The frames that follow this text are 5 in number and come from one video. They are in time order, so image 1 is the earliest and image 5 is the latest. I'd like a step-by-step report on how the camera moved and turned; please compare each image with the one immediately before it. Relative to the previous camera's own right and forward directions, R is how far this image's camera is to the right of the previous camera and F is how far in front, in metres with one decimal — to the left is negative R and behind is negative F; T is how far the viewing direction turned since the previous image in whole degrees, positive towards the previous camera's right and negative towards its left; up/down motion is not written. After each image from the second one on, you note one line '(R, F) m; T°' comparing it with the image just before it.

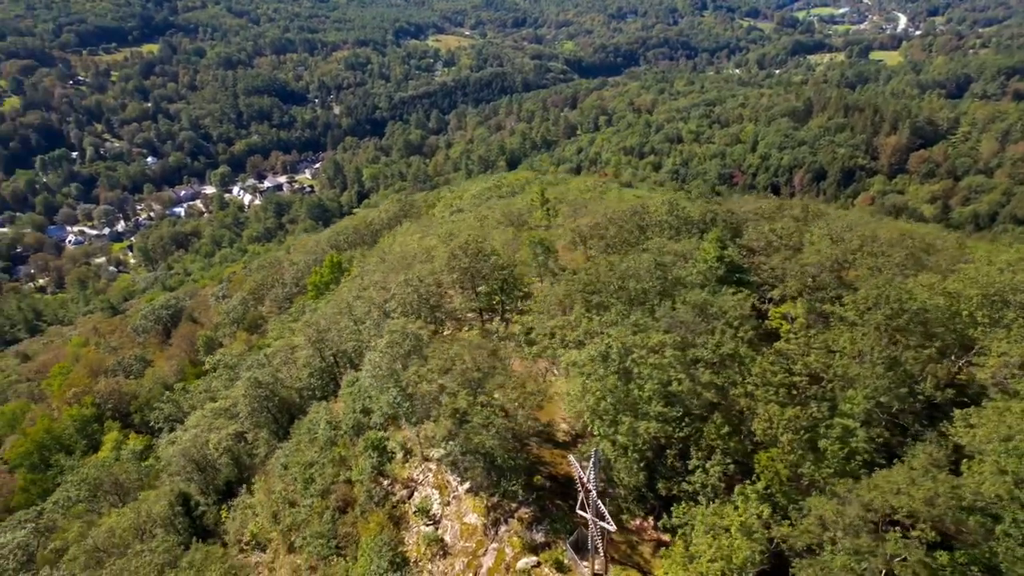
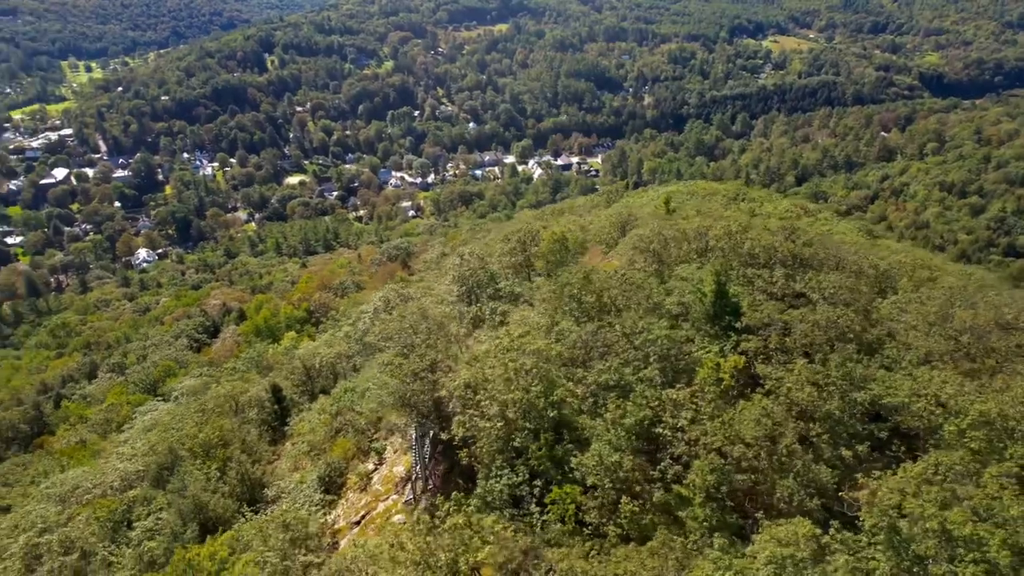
(+10.1, +1.5) m; -25°
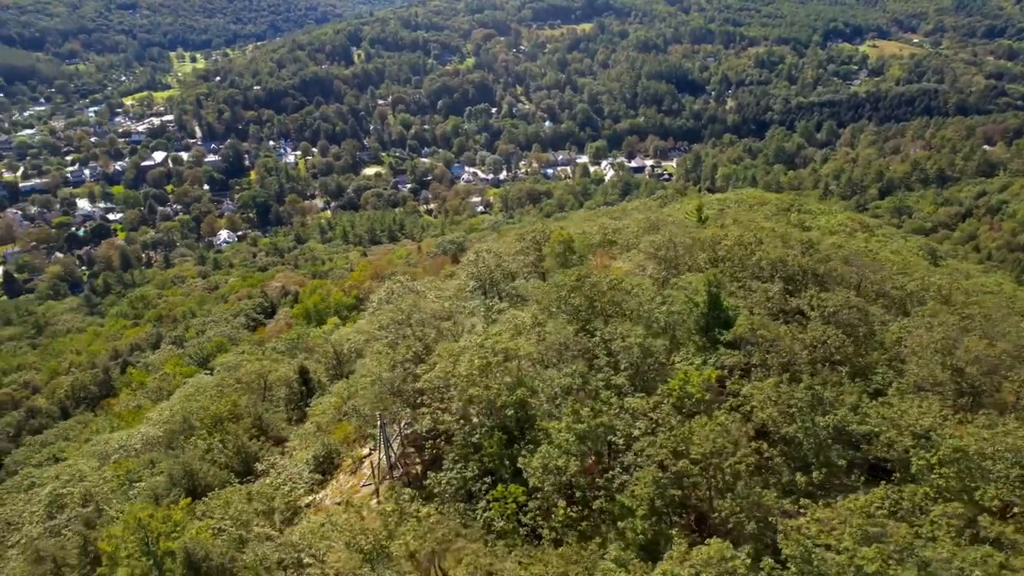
(+2.6, 0.0) m; -6°
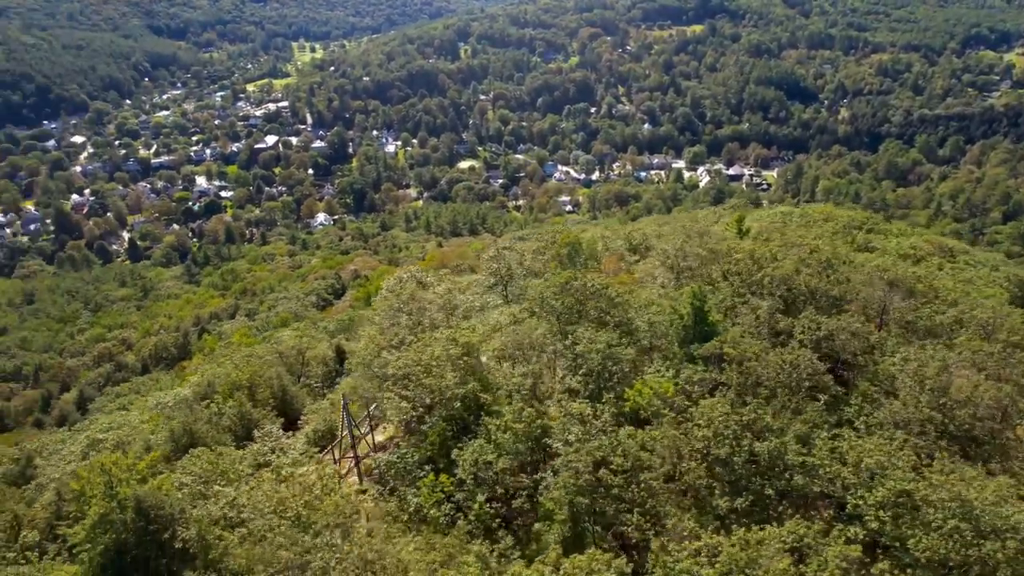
(+3.4, 0.0) m; -8°
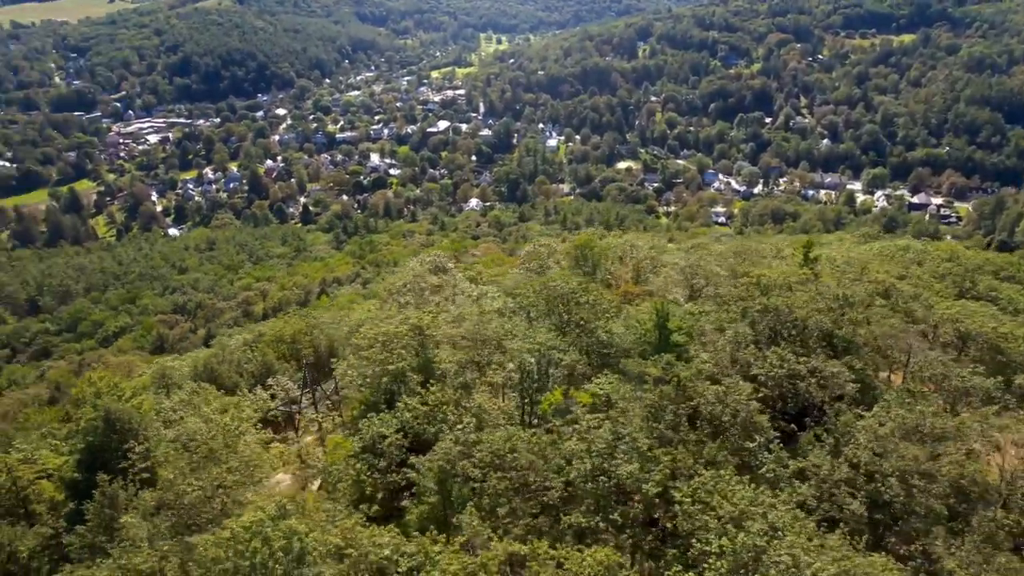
(+5.7, +0.3) m; -14°
